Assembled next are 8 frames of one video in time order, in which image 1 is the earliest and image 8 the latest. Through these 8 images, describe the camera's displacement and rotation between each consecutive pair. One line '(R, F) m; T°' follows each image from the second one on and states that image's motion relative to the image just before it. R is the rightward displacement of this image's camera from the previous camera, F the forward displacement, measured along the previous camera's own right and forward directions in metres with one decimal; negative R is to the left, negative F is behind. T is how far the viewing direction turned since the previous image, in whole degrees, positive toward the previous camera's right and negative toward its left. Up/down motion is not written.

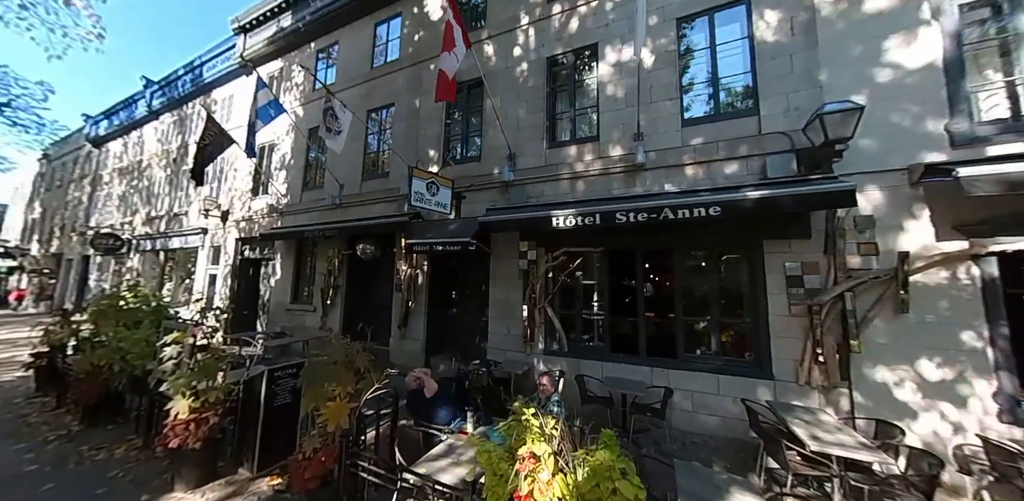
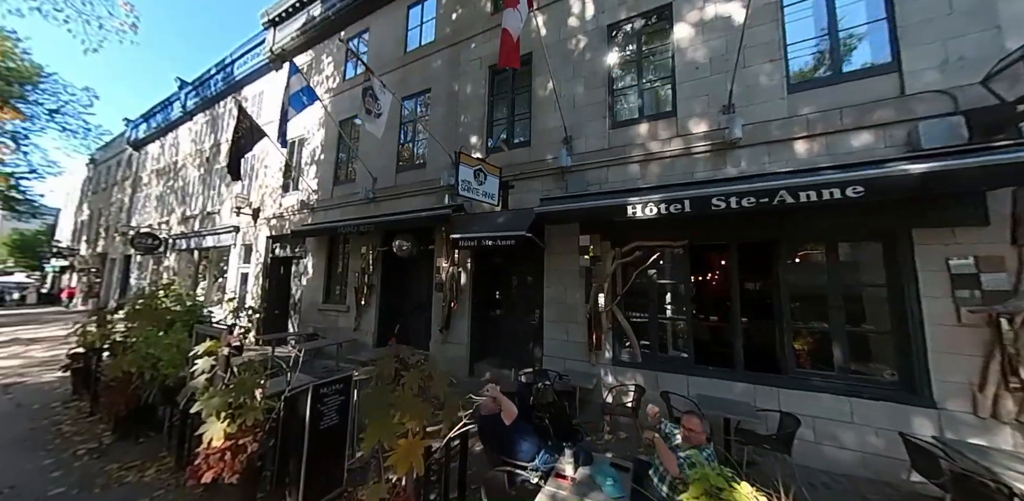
(-0.6, +0.6) m; -3°
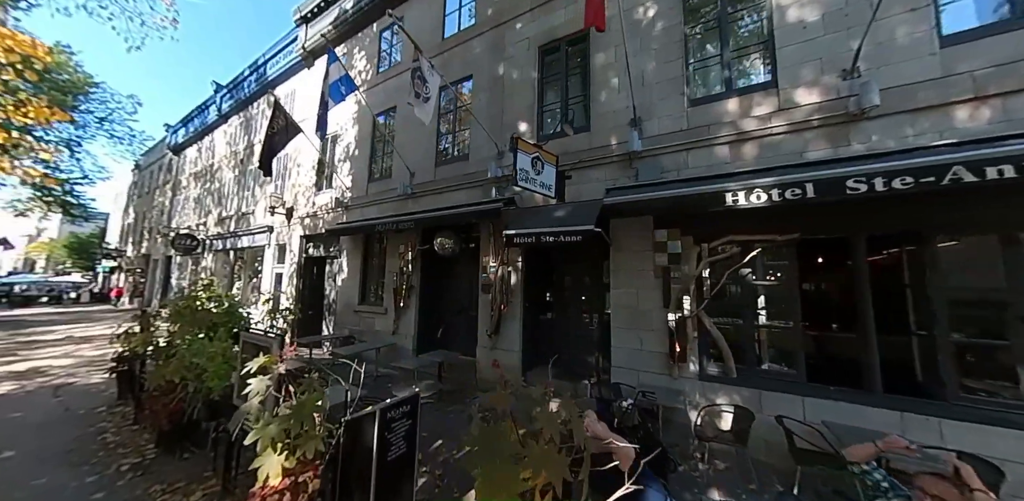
(-0.6, +0.5) m; -3°
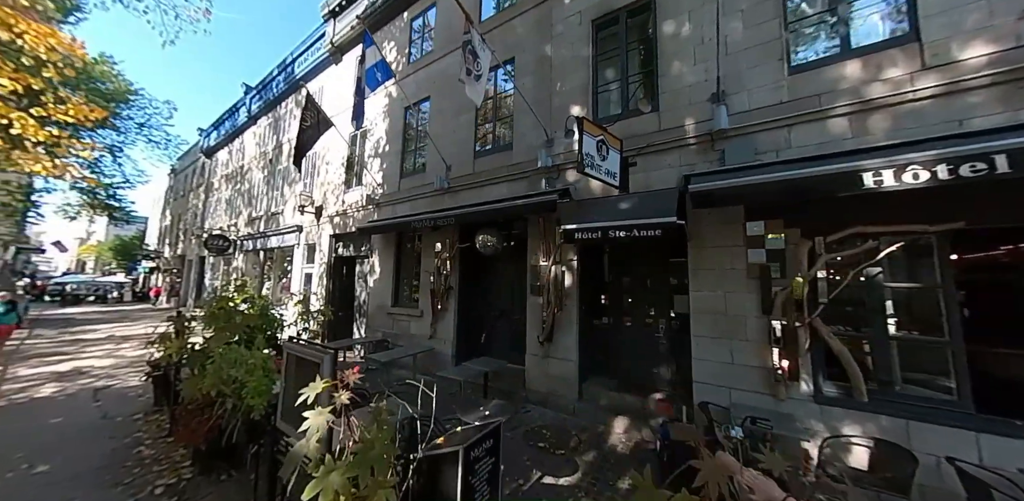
(-0.6, +0.6) m; -3°
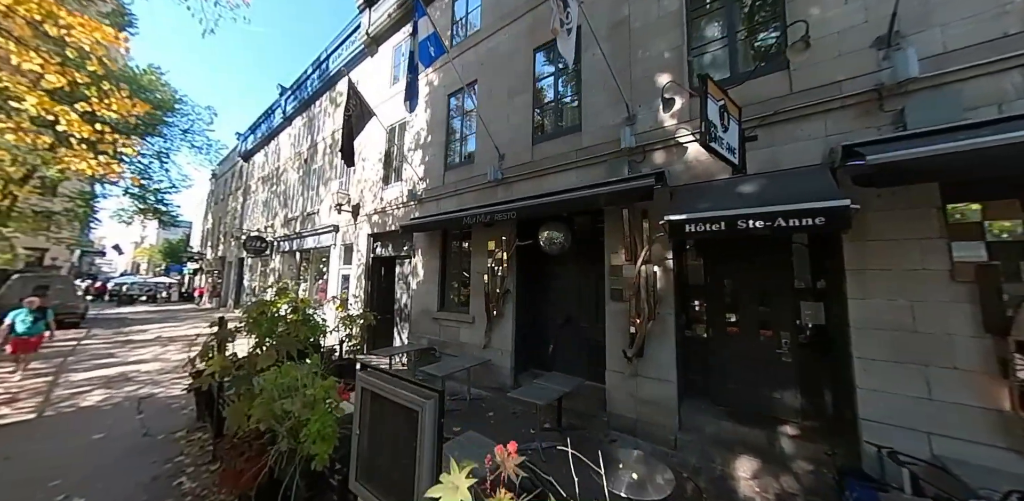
(-0.8, +0.8) m; -4°
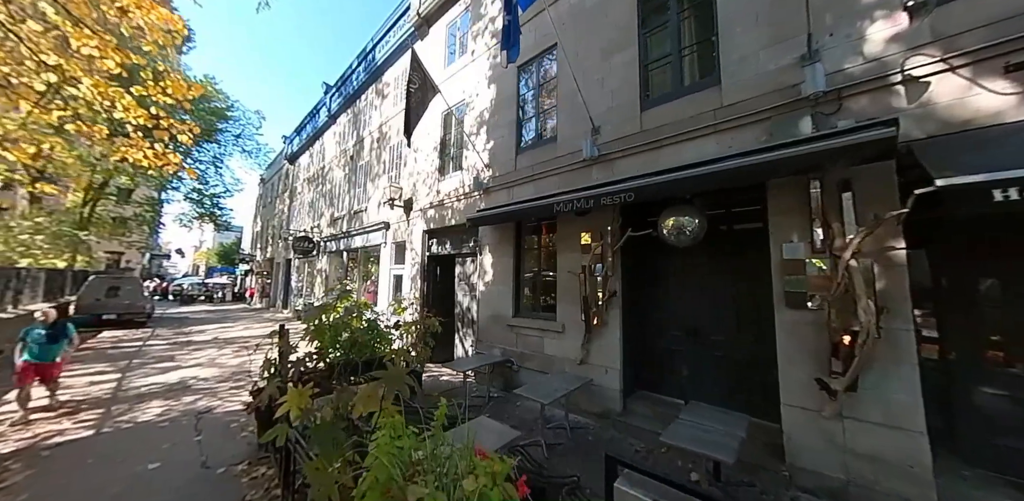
(-1.2, +1.1) m; -5°
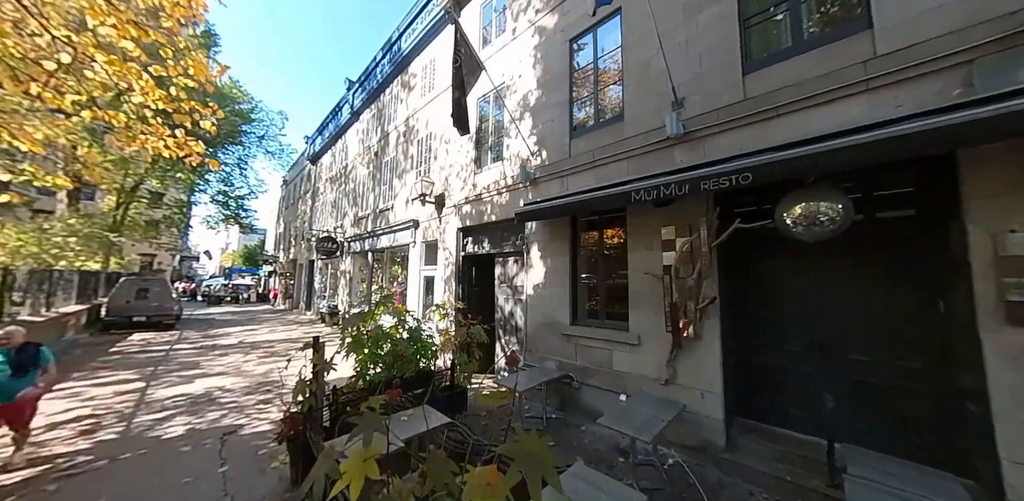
(-0.7, +0.9) m; -3°
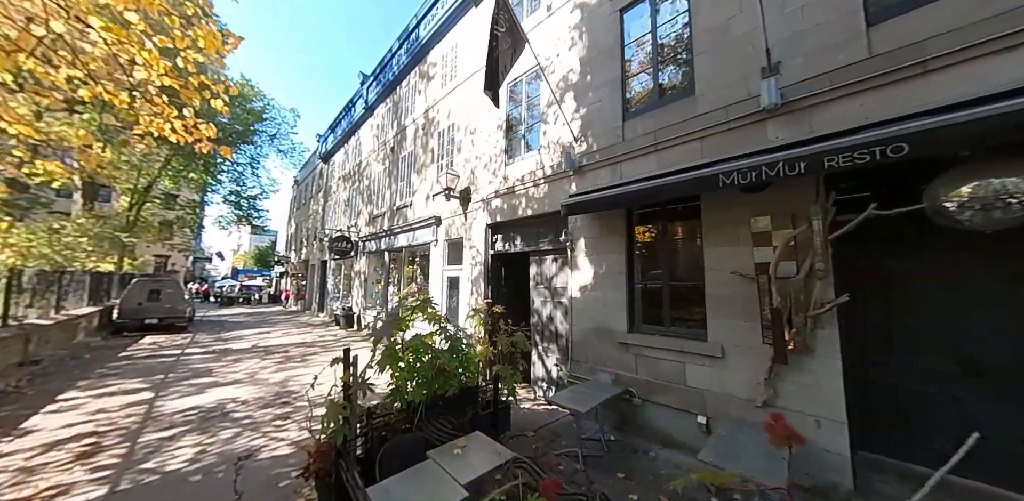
(-0.7, +0.8) m; -1°
